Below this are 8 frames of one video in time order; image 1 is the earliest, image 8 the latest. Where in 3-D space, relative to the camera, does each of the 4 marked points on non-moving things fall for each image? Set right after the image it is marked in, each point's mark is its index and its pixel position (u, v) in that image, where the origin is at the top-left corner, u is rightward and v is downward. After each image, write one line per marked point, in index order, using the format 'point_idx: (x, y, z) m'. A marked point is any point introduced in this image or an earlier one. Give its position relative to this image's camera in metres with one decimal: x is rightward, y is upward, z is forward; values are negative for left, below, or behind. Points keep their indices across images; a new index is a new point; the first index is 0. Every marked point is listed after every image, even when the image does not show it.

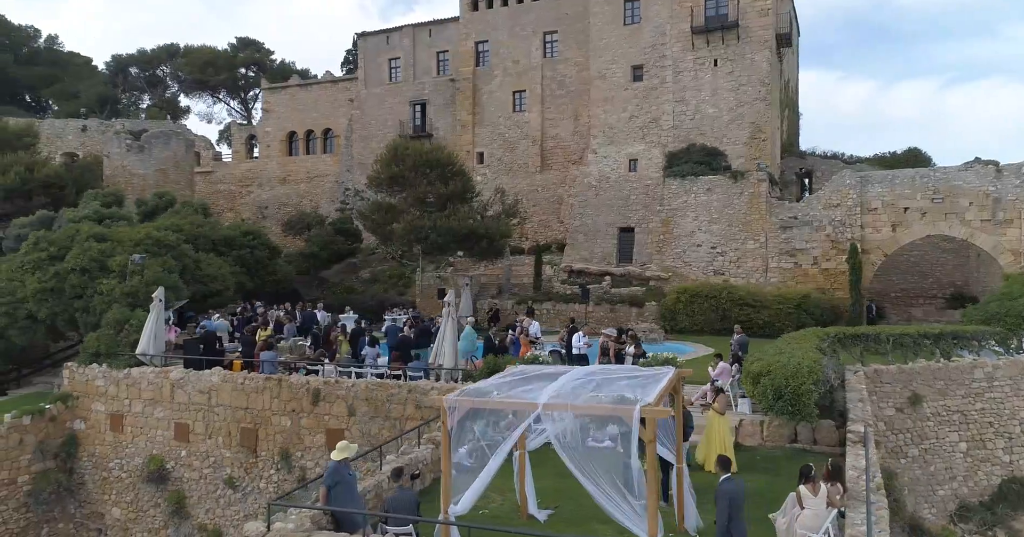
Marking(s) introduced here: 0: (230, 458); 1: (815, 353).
0: (-6.0, -4.0, +16.4) m
1: (+5.6, -1.5, +14.1) m
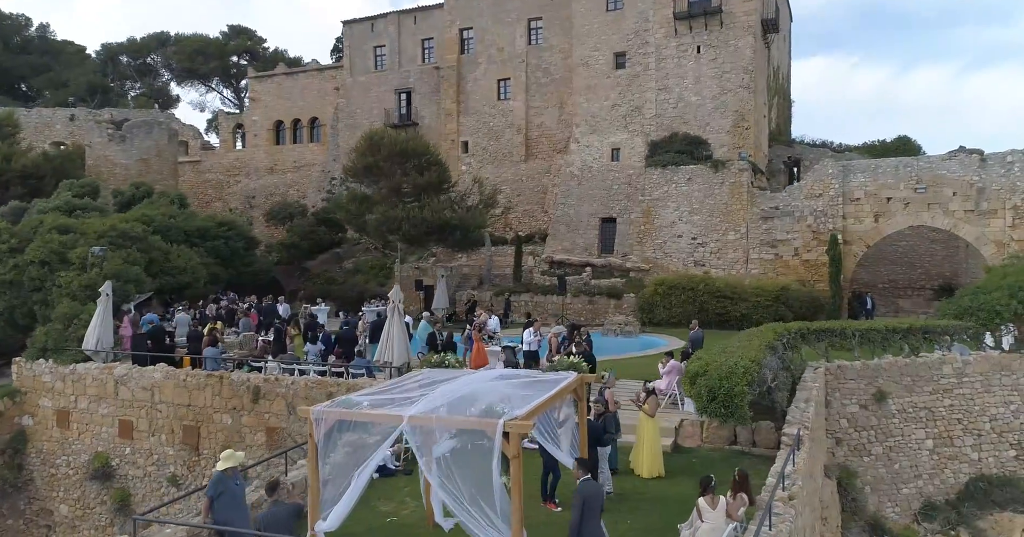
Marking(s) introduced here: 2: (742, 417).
0: (-7.1, -3.9, +16.3) m
1: (+4.4, -1.5, +13.7) m
2: (+3.6, -2.3, +11.9) m
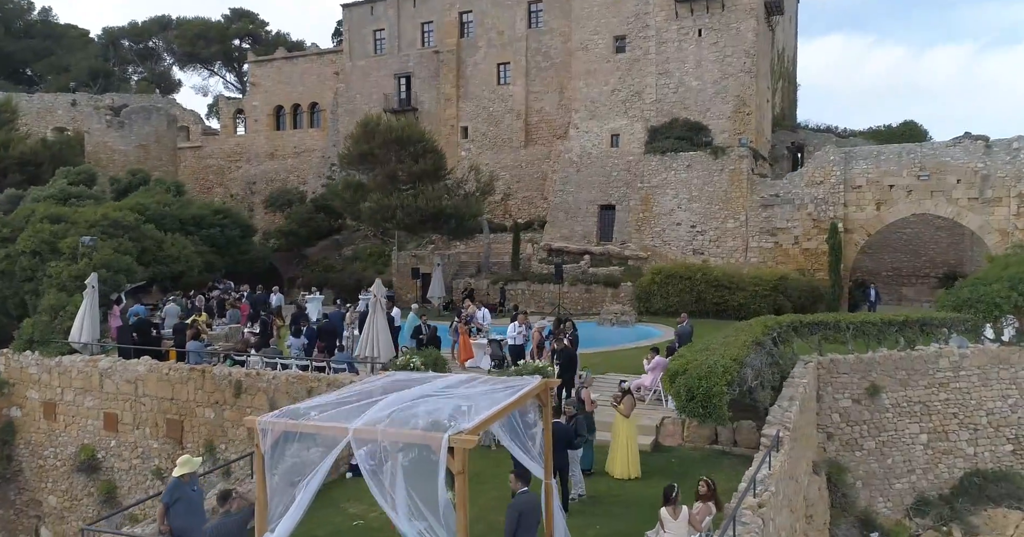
0: (-7.5, -3.8, +16.3) m
1: (+4.1, -1.4, +13.4) m
2: (+3.2, -2.2, +11.7) m
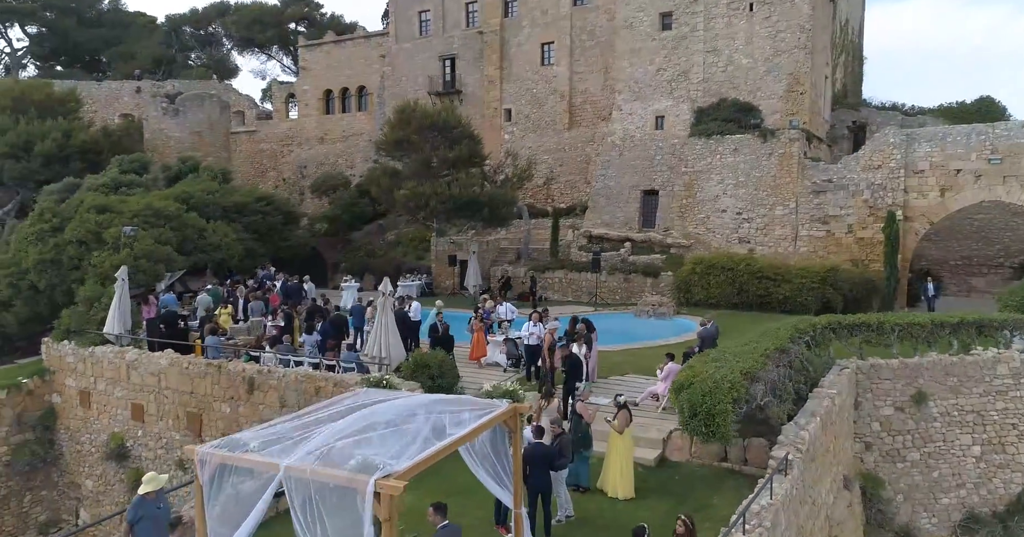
0: (-7.1, -3.7, +16.6) m
1: (+4.1, -1.5, +12.6) m
2: (+3.1, -2.4, +10.9) m
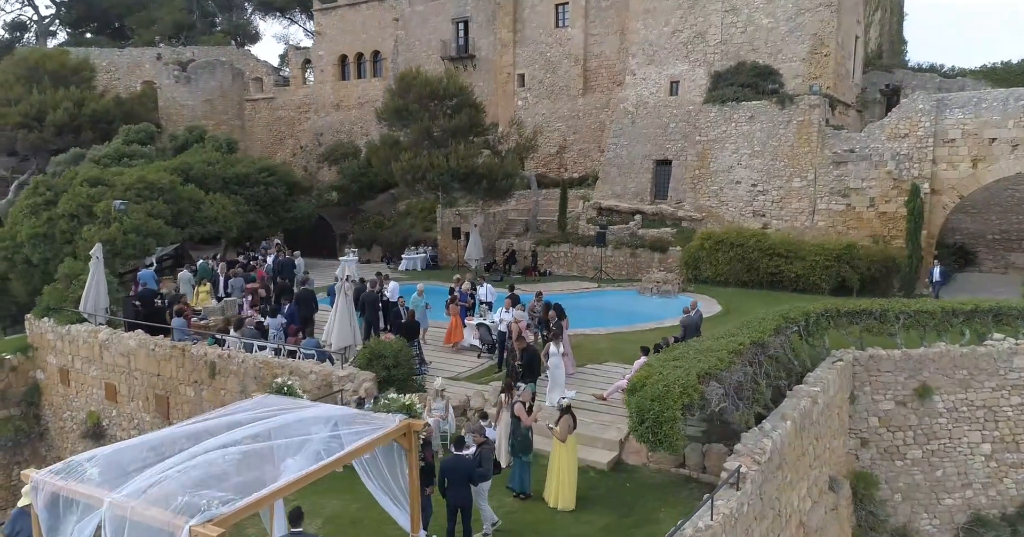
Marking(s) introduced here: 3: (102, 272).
0: (-7.7, -3.2, +16.4) m
1: (+3.3, -1.3, +11.5) m
2: (+2.1, -2.3, +10.0) m
3: (-9.4, -0.1, +17.7) m
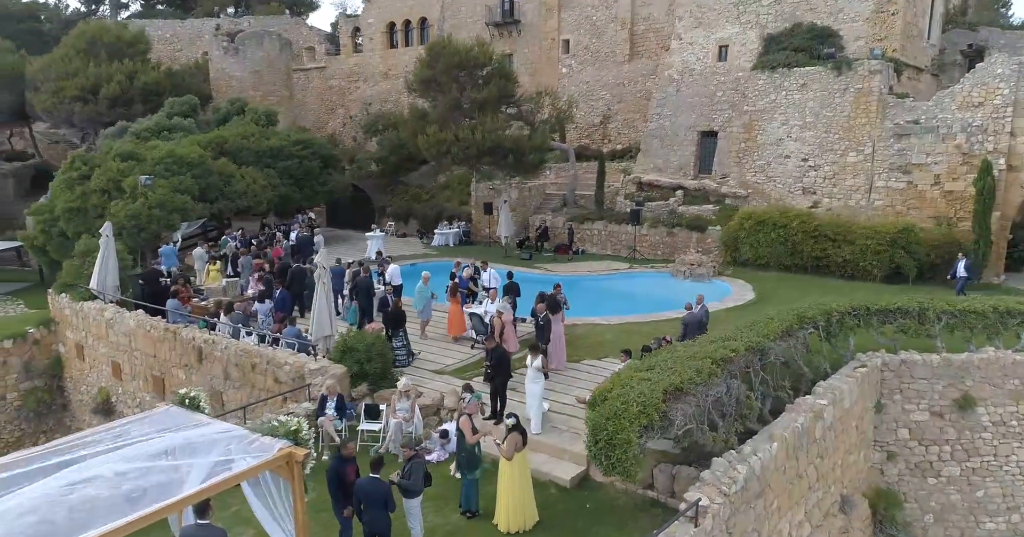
0: (-7.7, -2.8, +16.4) m
1: (+2.7, -1.3, +10.3) m
2: (+1.4, -2.3, +8.9) m
3: (-9.2, +0.4, +17.7) m
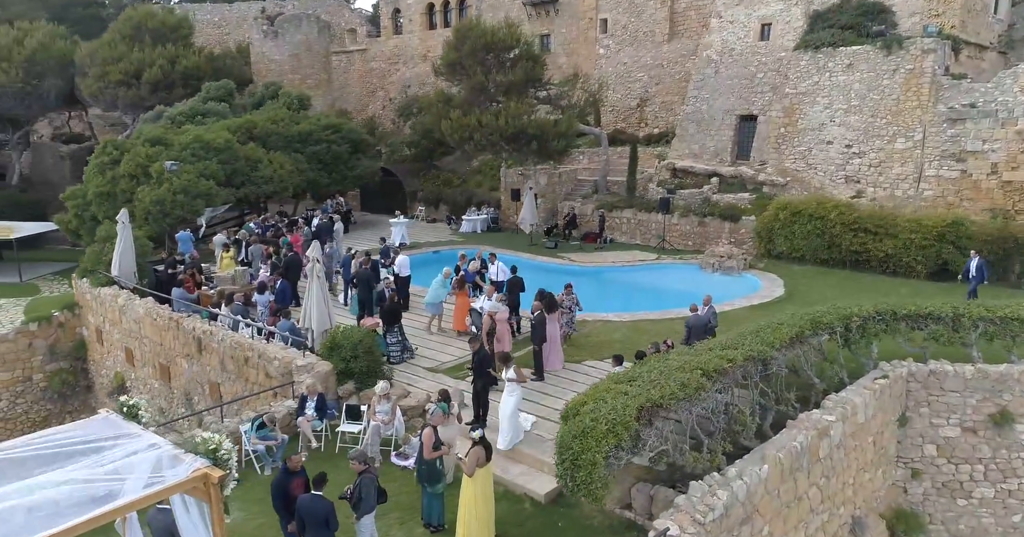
0: (-7.6, -2.6, +16.4) m
1: (+2.3, -1.4, +9.5) m
2: (+0.9, -2.4, +8.3) m
3: (-8.9, +0.7, +17.8) m
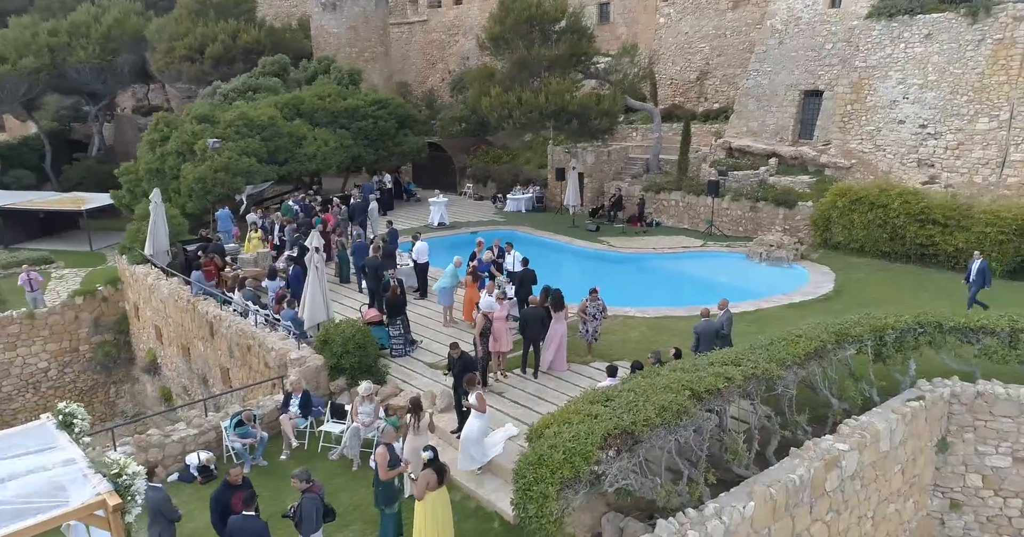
0: (-7.1, -2.2, +16.6) m
1: (+1.9, -1.5, +8.5) m
2: (+0.3, -2.6, +7.6) m
3: (-8.3, +1.2, +18.0) m
